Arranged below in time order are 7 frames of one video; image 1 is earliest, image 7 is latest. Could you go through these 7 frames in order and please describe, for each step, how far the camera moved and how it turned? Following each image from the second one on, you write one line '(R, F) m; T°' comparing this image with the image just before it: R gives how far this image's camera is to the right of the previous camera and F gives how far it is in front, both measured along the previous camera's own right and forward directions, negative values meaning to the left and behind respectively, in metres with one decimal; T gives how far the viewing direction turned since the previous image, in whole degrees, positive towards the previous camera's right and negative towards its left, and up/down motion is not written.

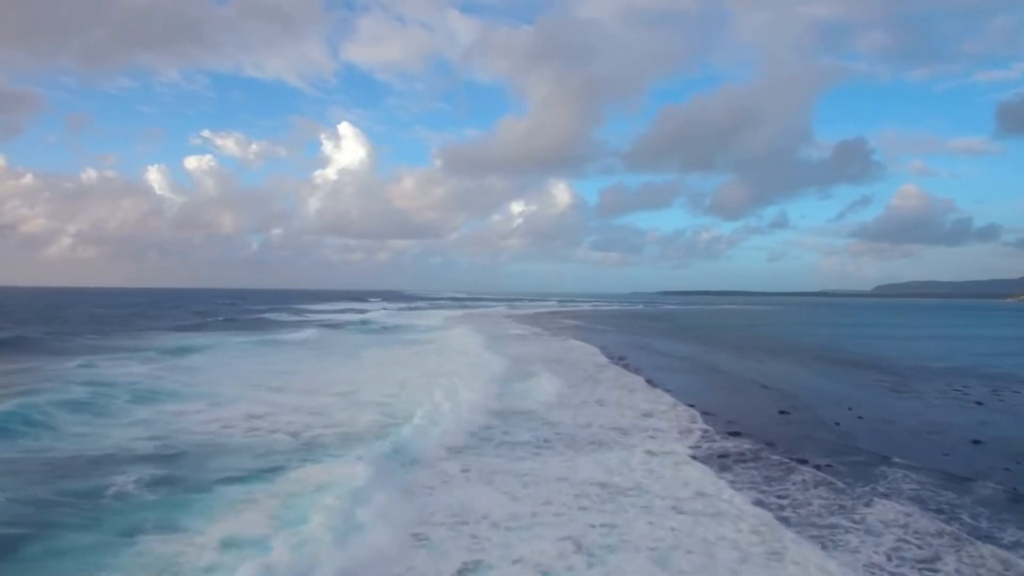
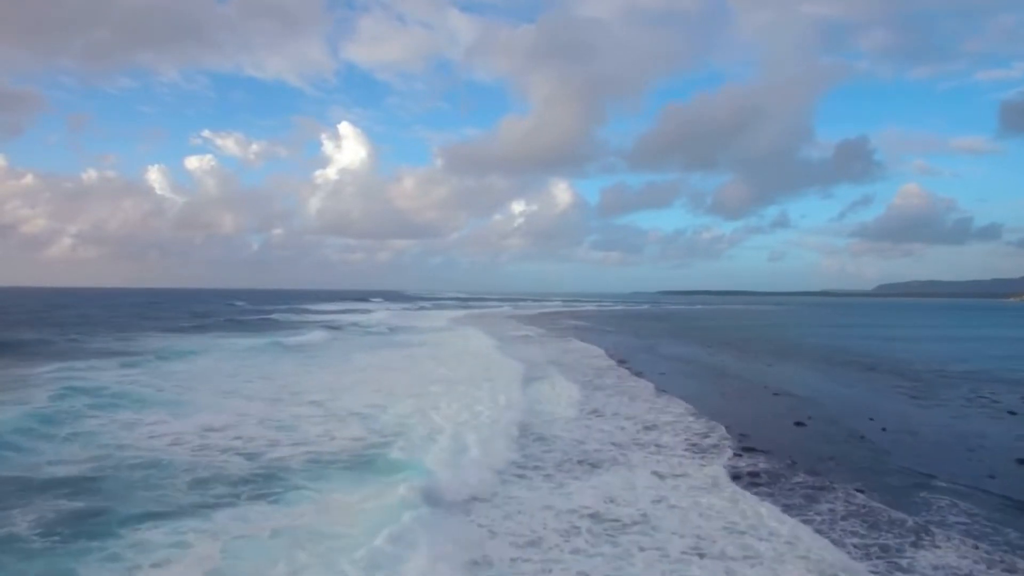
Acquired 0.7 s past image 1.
(0.0, +0.3) m; 0°
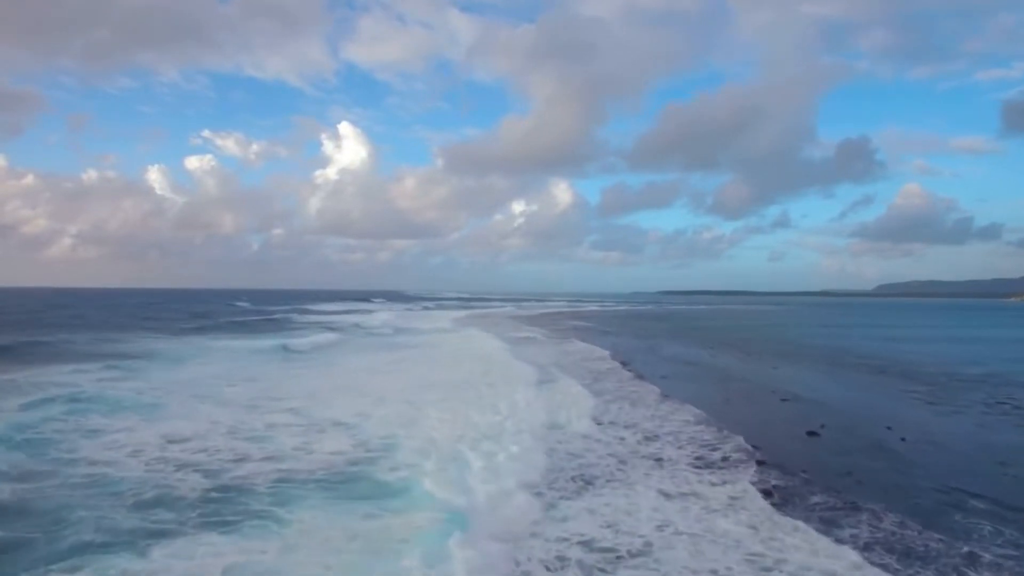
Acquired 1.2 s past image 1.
(-0.1, +0.1) m; 0°
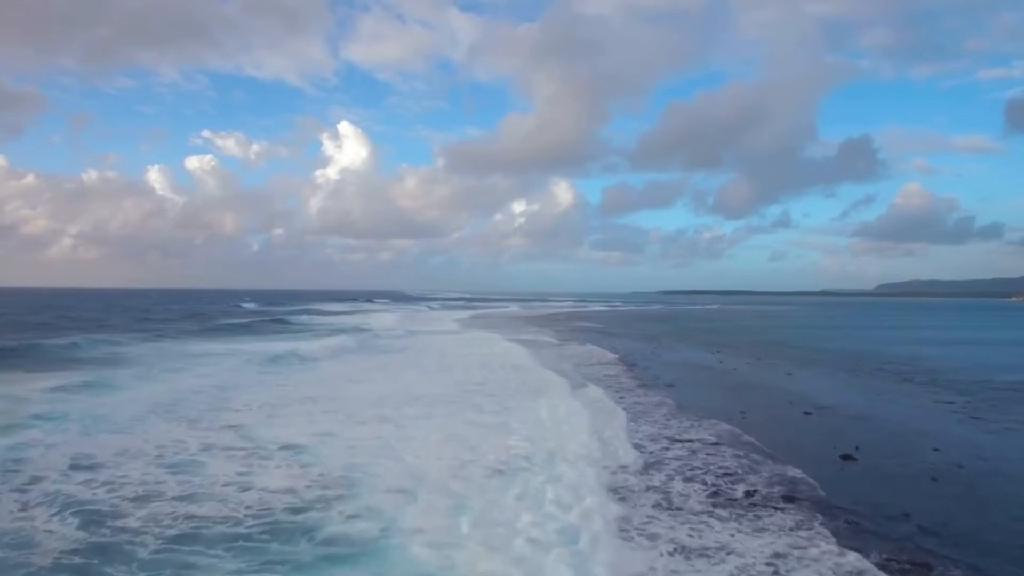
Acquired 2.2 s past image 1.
(-0.2, +0.4) m; 0°
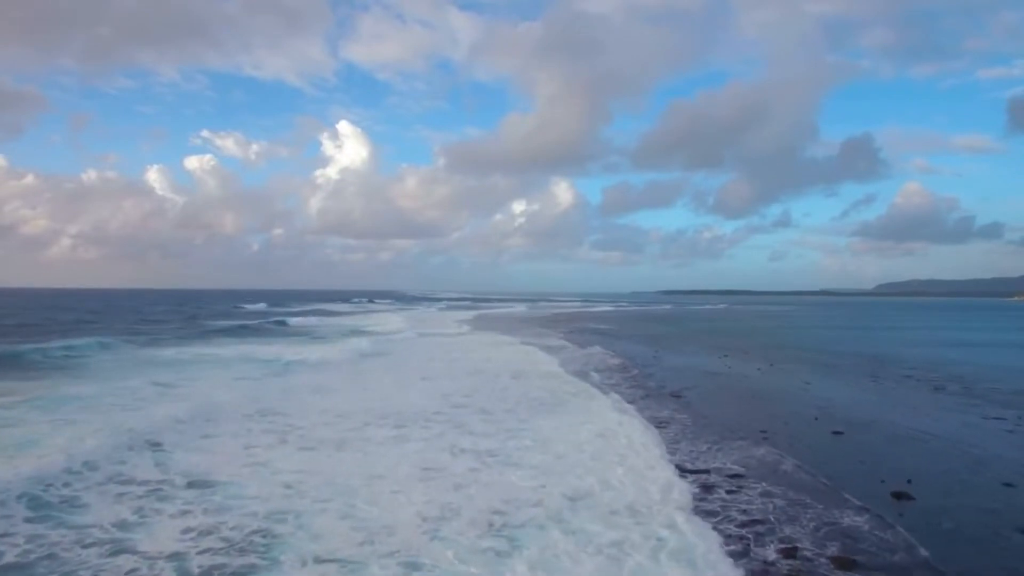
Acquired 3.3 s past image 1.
(-0.2, +0.3) m; 0°
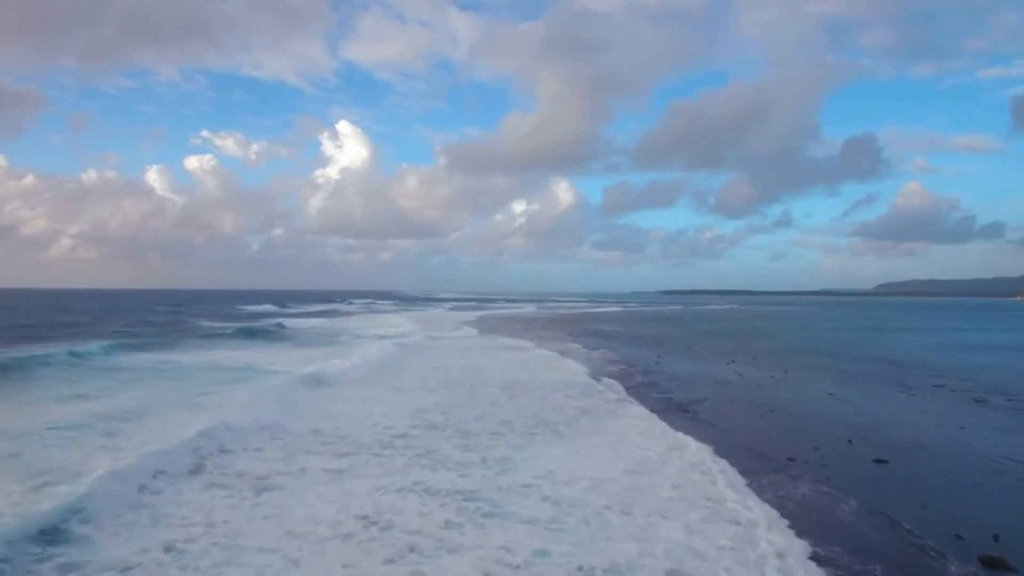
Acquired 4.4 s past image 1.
(-0.2, +0.5) m; 0°
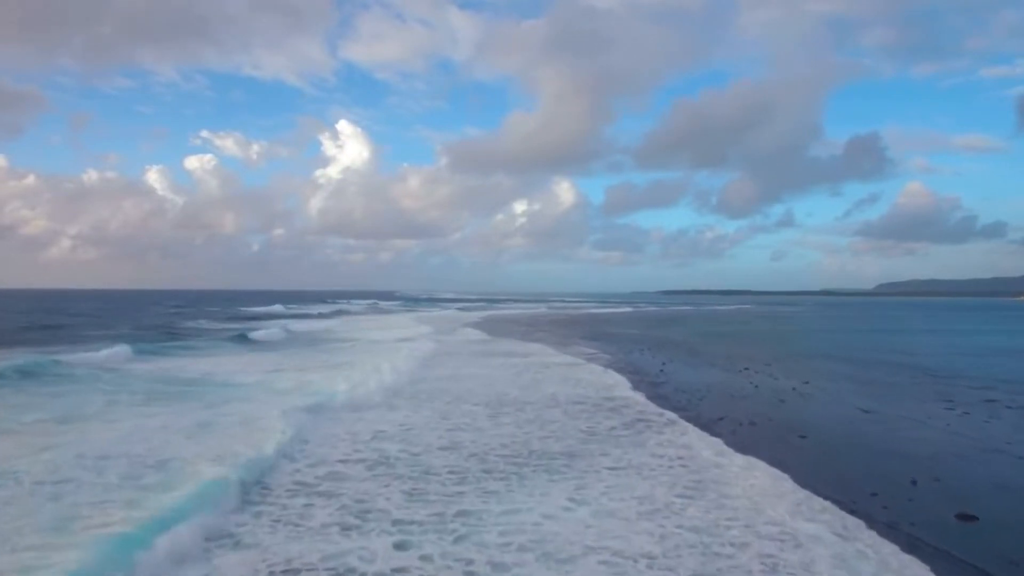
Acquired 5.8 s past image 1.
(-0.3, +0.8) m; 0°
